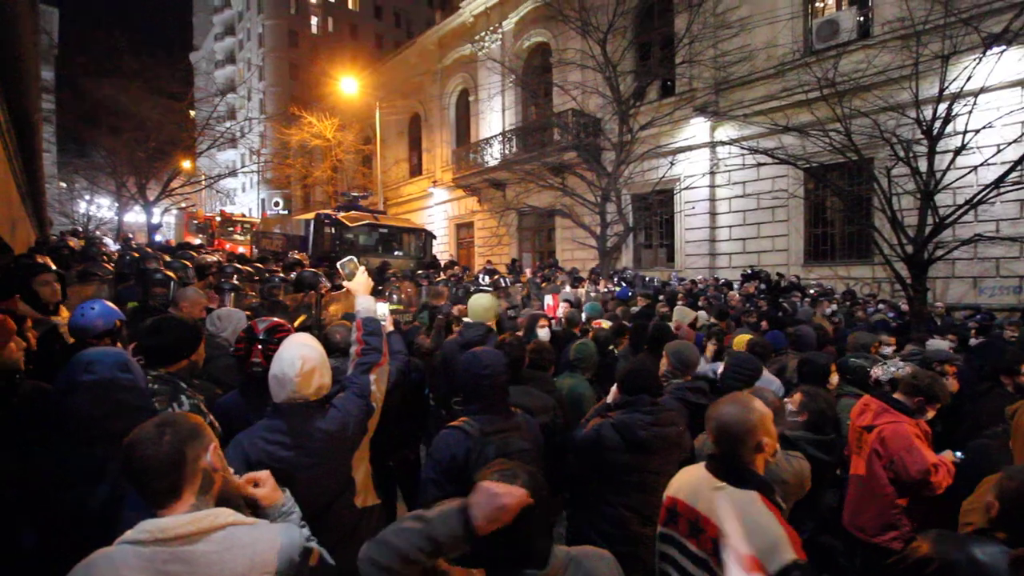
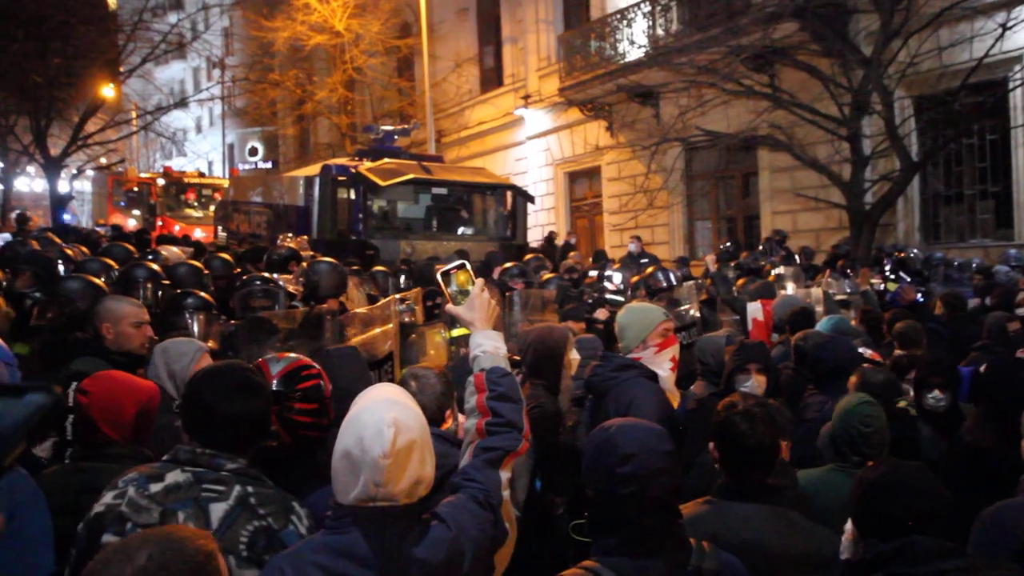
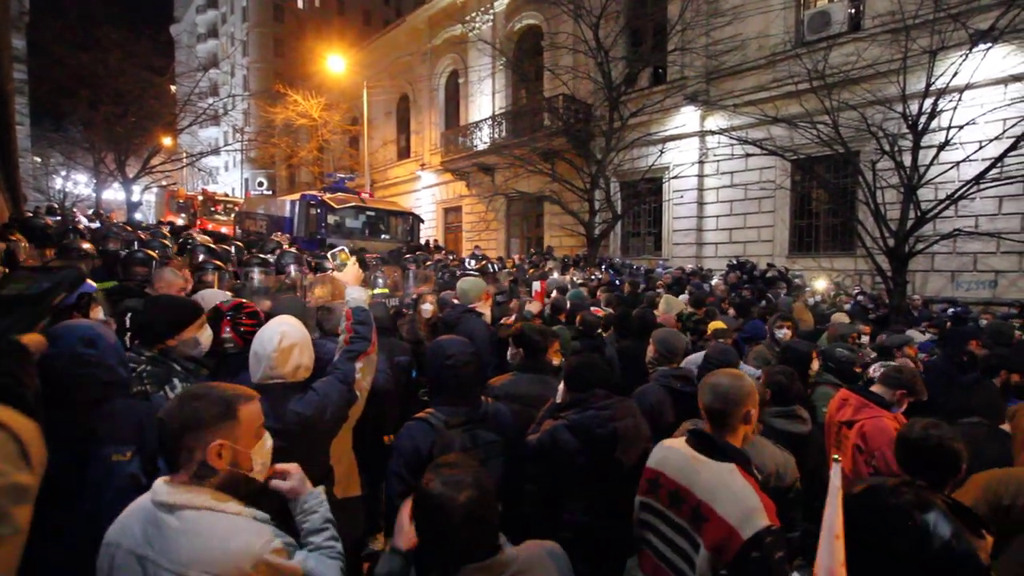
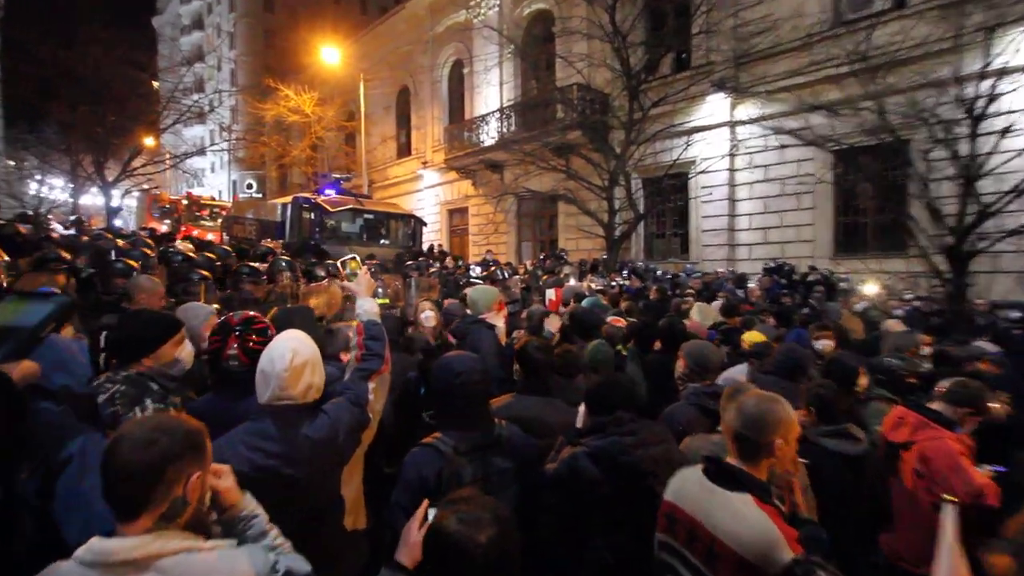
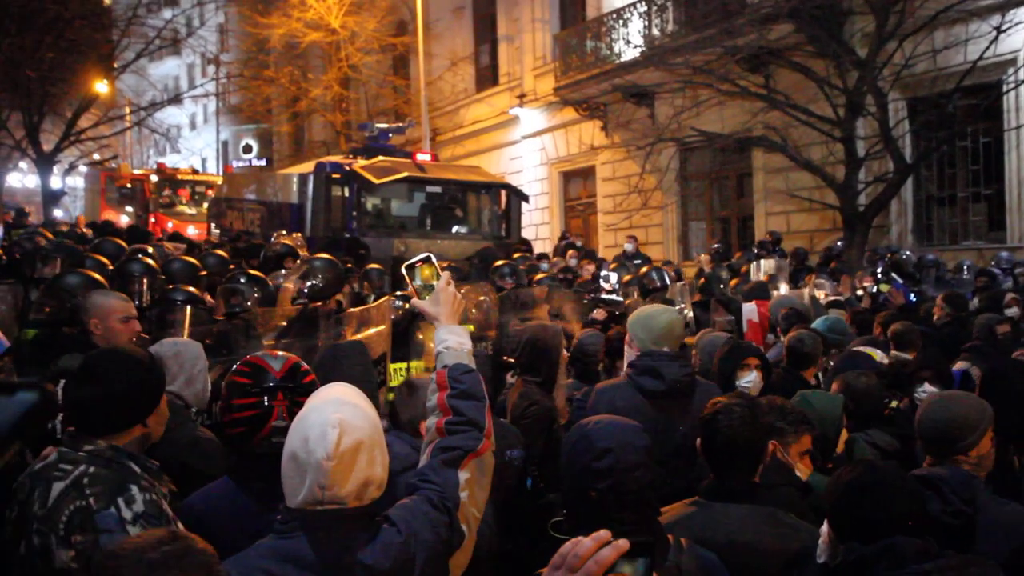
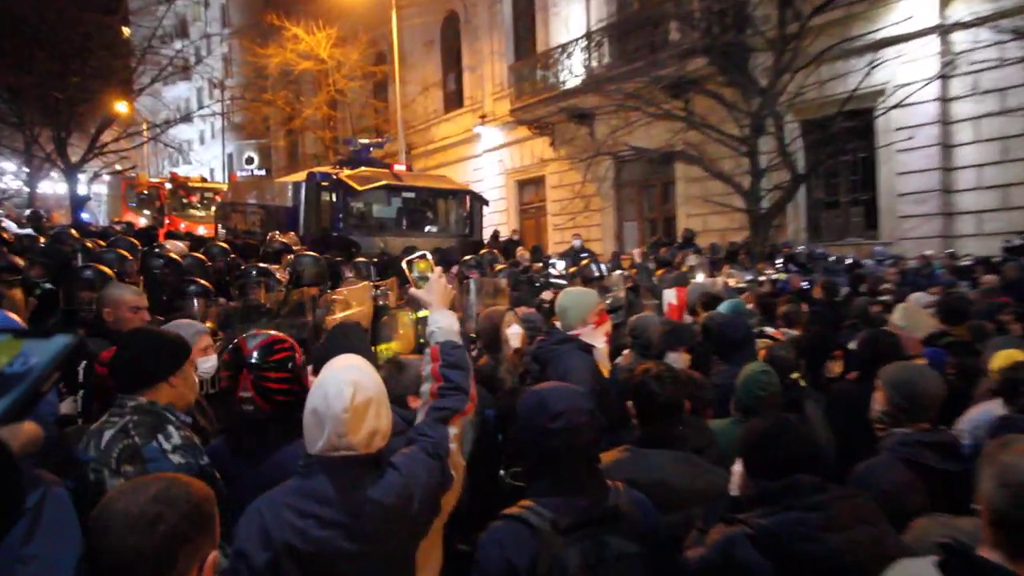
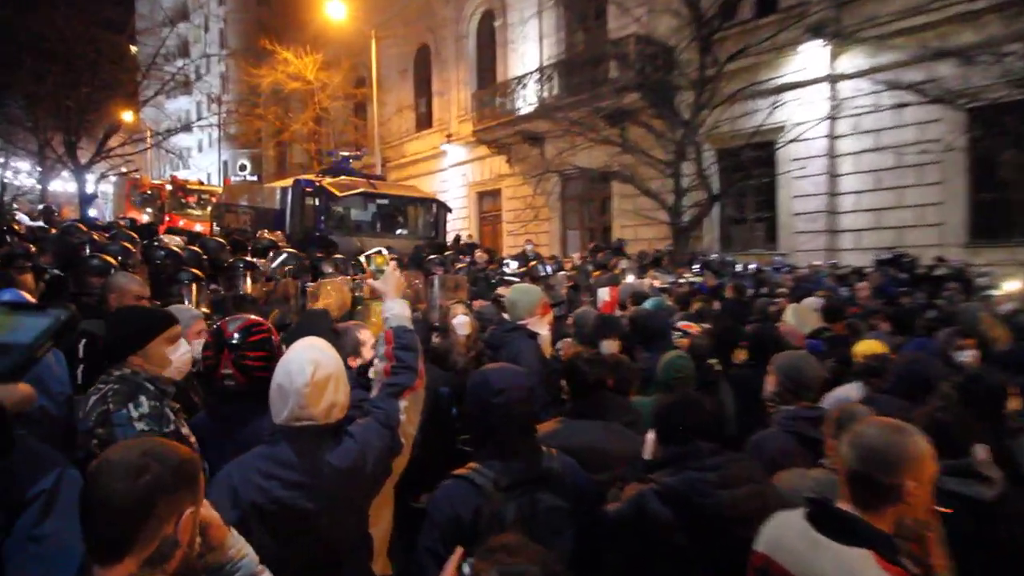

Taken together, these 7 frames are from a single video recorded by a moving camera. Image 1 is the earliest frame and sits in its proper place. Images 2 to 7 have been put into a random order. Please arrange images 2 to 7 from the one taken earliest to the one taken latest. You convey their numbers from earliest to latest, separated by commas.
3, 4, 7, 6, 2, 5
